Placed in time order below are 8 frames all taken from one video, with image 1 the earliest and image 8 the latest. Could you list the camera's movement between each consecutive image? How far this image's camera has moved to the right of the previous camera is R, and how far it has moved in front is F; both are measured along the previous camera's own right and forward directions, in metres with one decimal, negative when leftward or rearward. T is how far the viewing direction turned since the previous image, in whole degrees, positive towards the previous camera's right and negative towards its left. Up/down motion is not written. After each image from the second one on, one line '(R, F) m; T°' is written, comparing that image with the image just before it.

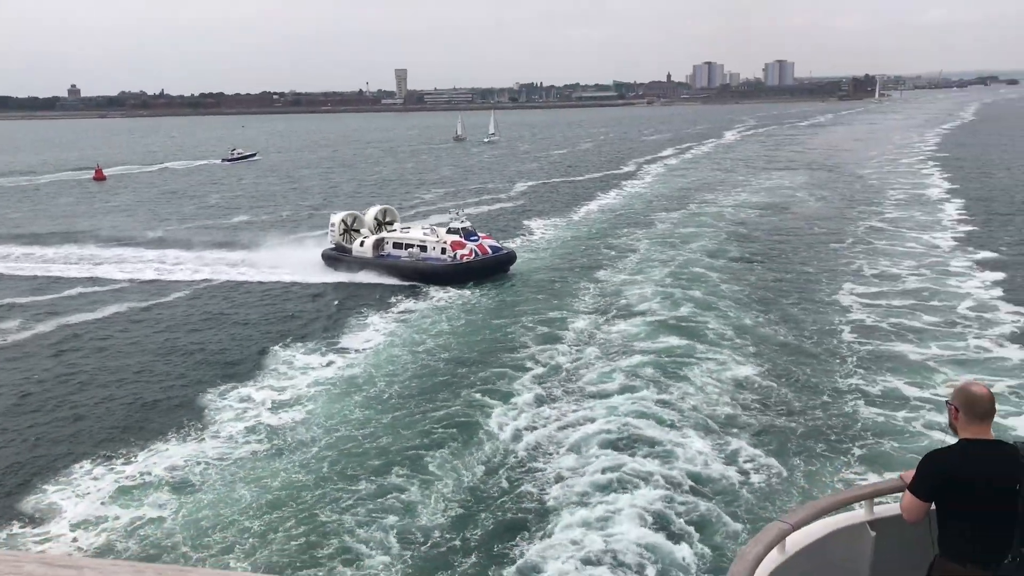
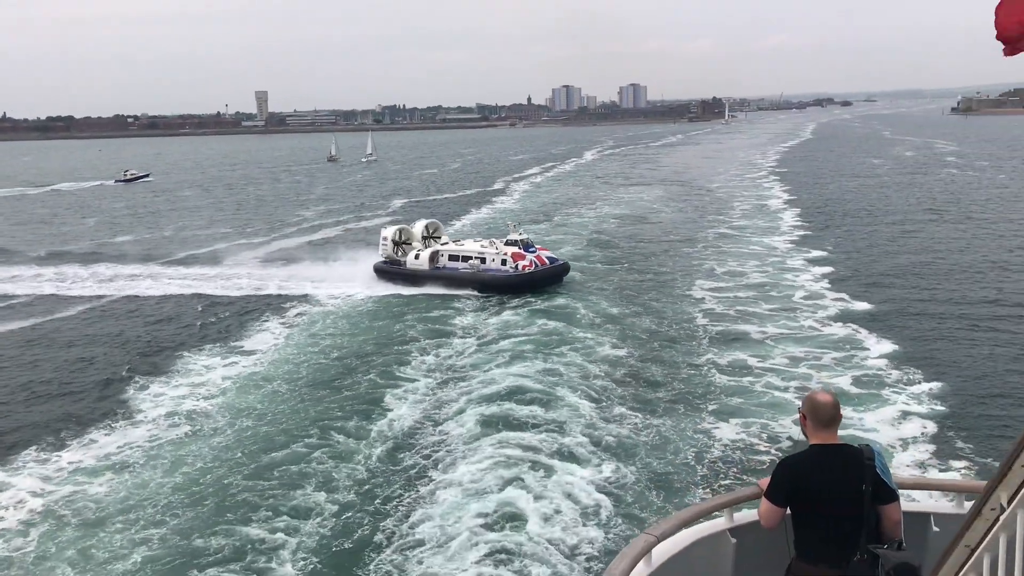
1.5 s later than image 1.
(-0.6, -1.9) m; +8°
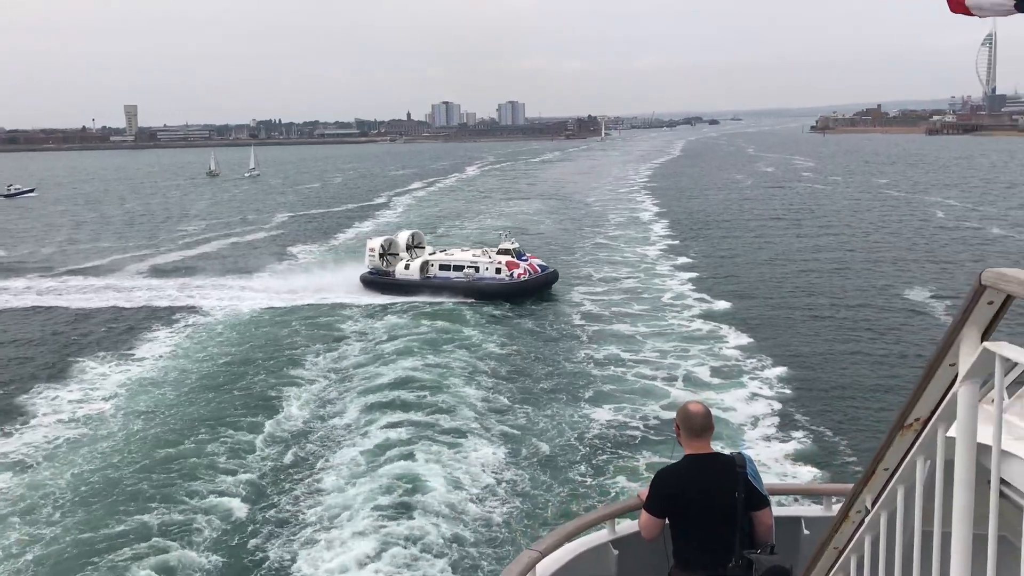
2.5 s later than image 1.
(-0.2, -1.2) m; +7°
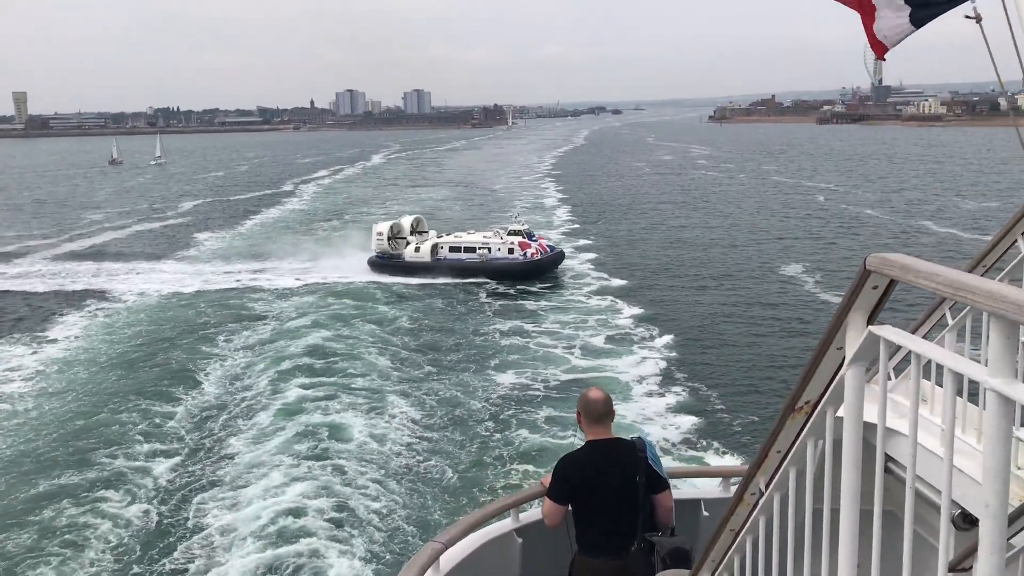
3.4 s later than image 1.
(-0.1, -1.2) m; +5°
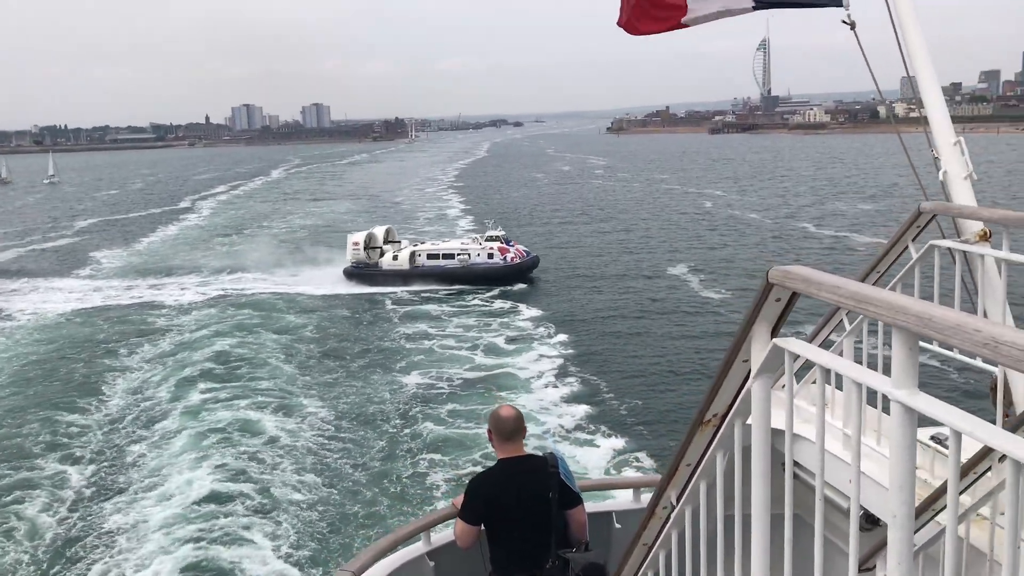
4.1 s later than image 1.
(0.0, -0.7) m; +6°
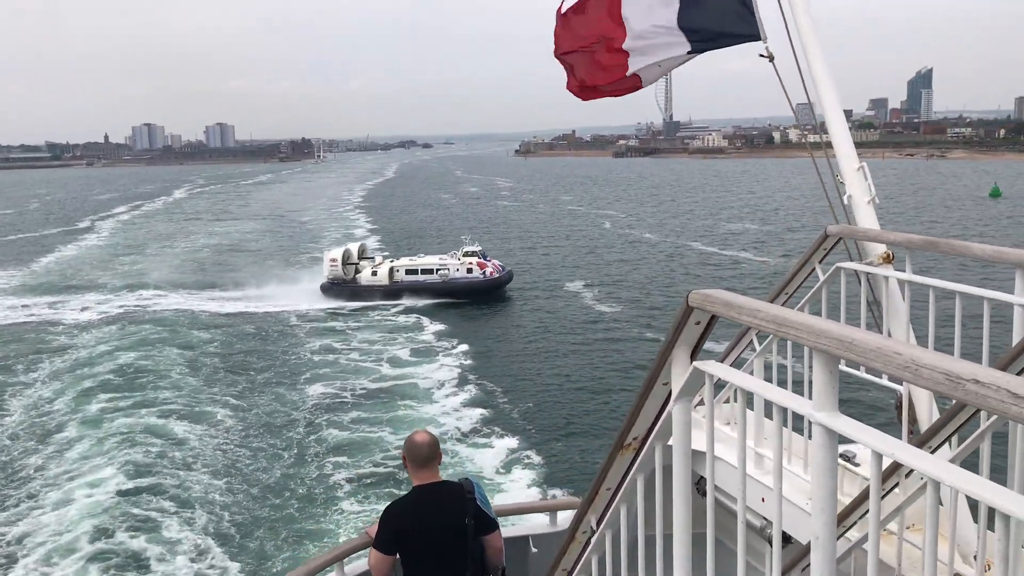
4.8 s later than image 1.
(+0.1, -0.8) m; +5°
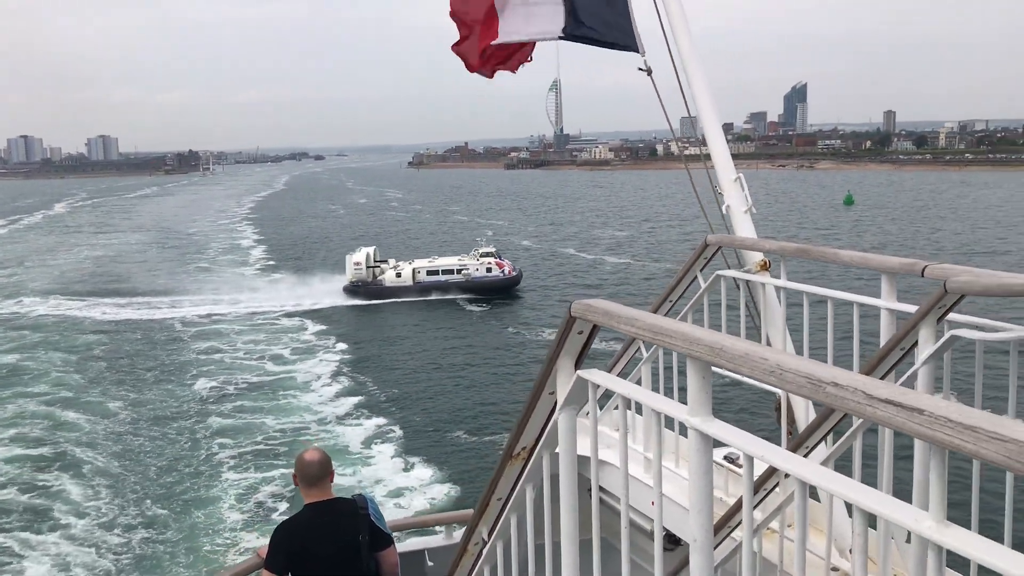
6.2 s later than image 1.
(+0.5, -1.8) m; +6°
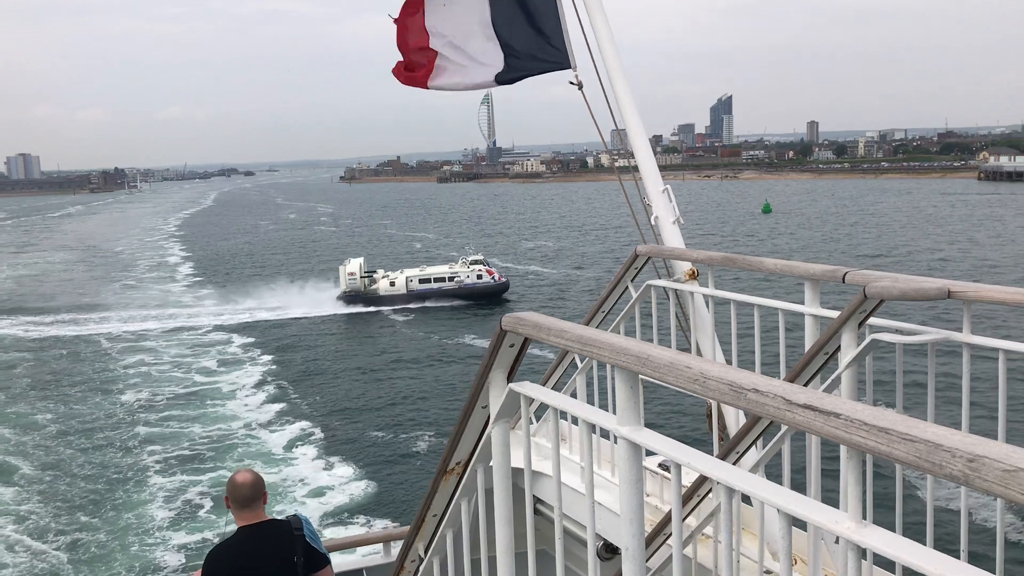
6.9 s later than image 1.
(+0.3, -0.8) m; +4°
